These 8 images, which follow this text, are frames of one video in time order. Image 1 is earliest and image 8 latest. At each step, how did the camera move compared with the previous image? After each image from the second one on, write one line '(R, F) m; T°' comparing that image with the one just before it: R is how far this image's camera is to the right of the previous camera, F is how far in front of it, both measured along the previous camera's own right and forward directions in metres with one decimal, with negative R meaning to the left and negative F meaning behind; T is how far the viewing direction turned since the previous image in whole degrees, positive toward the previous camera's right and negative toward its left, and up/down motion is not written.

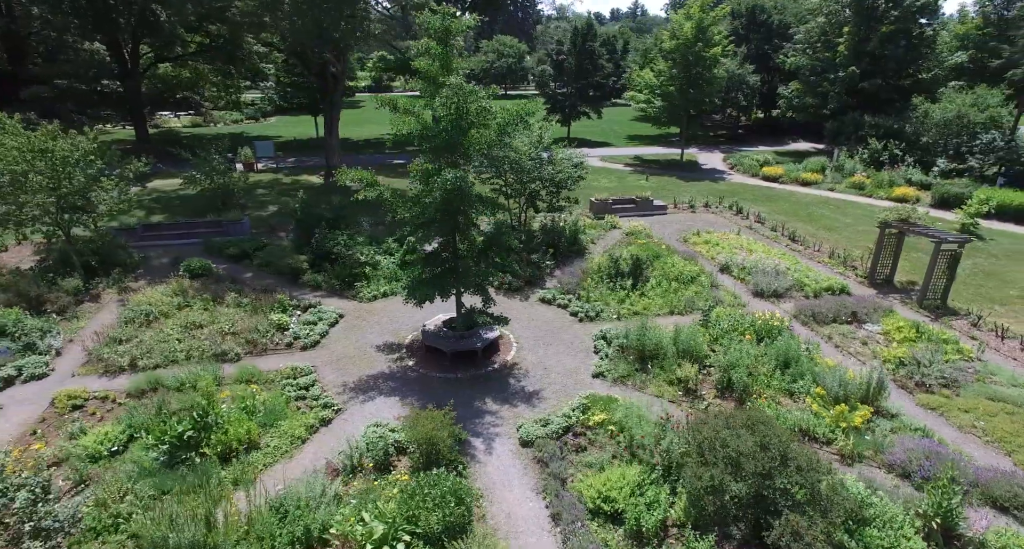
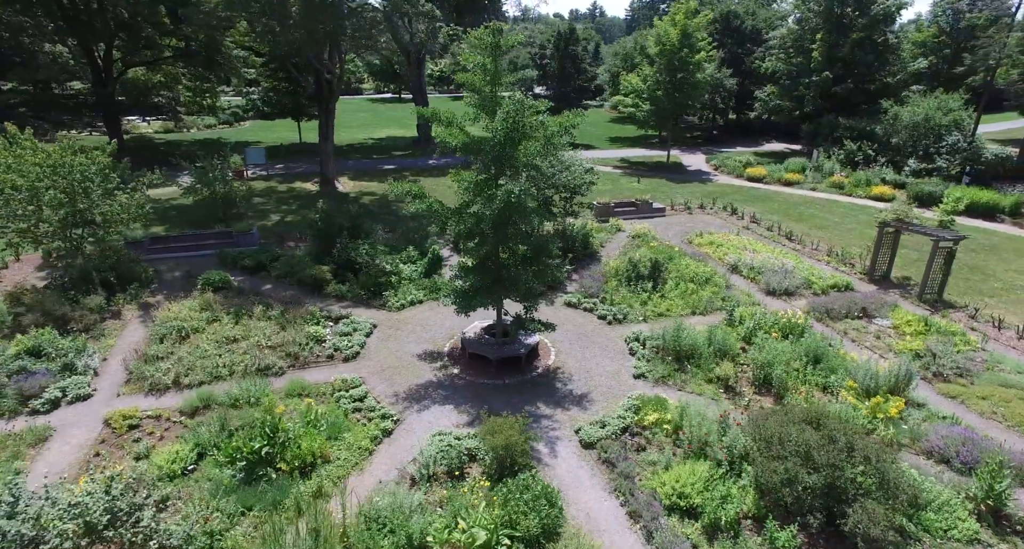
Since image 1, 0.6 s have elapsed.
(-1.5, -0.2) m; +4°
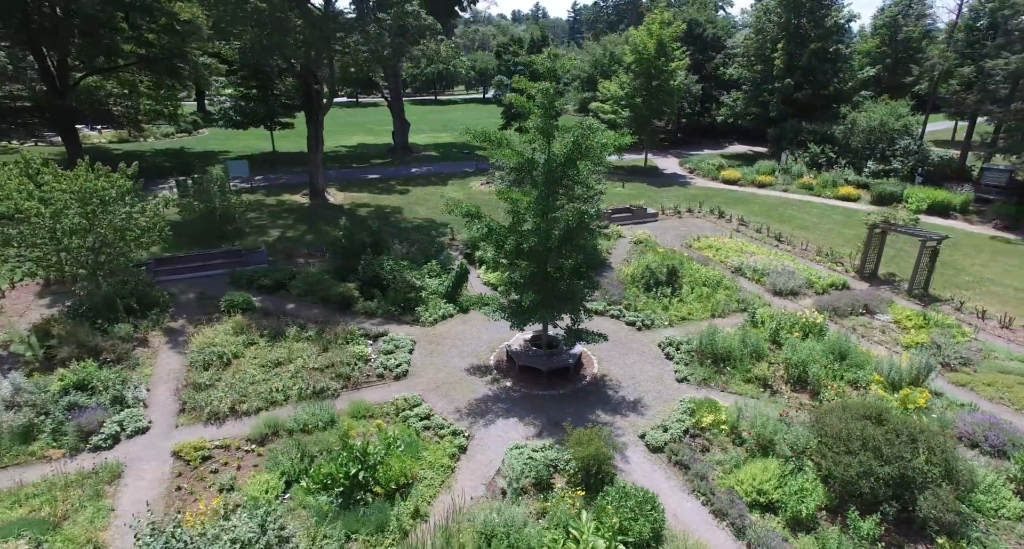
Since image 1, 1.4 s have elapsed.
(-1.9, -0.3) m; +5°
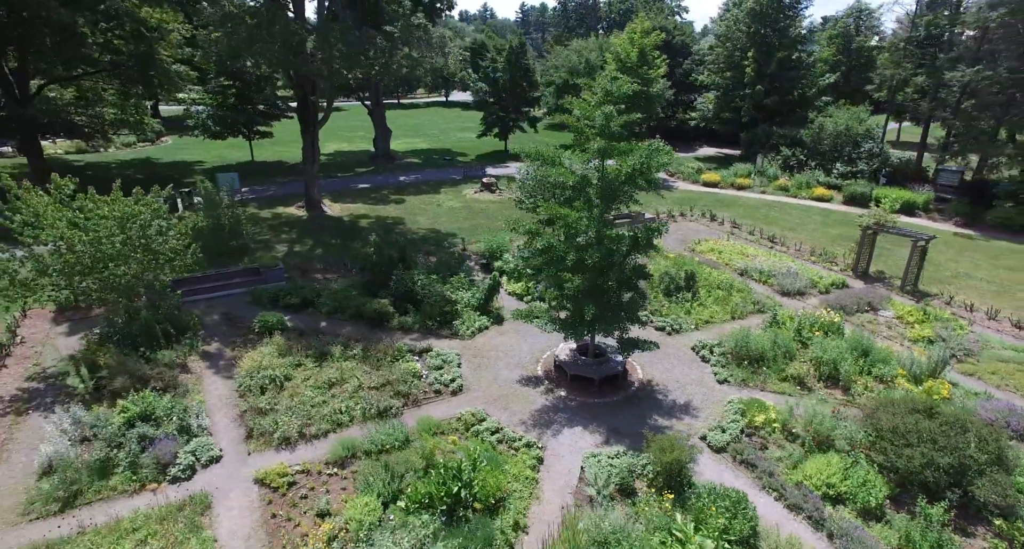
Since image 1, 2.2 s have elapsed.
(-2.0, -0.3) m; +5°
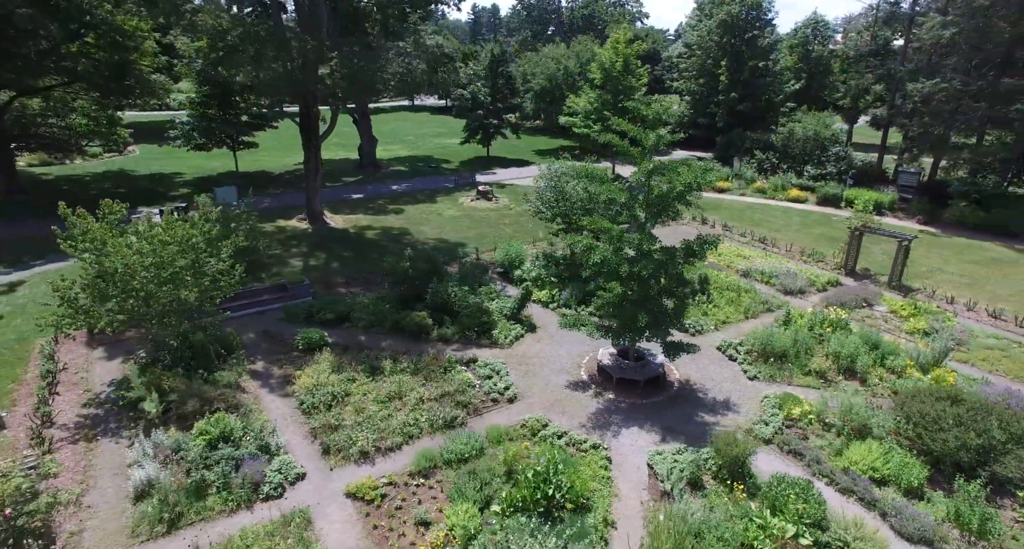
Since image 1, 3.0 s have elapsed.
(-2.0, -0.5) m; +5°
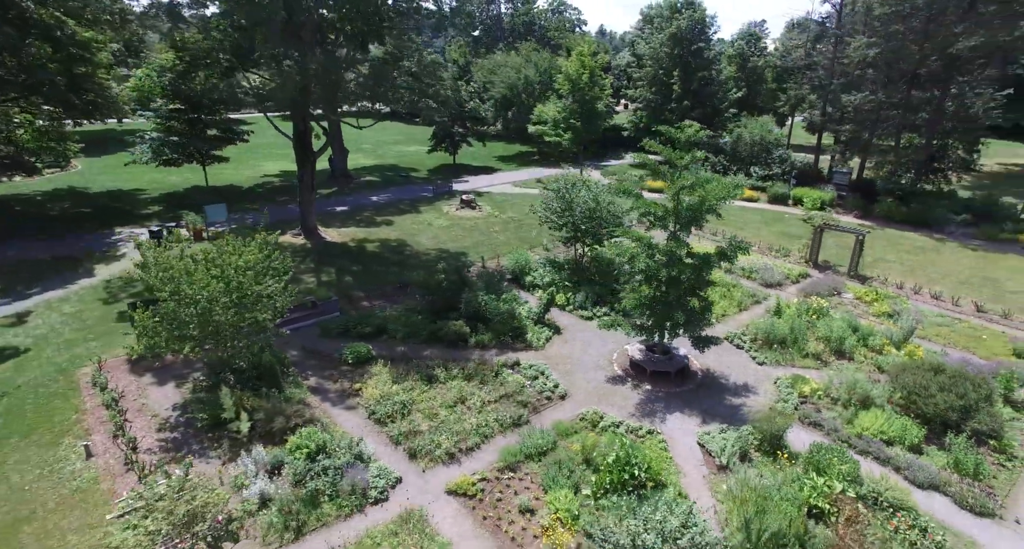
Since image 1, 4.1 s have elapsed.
(-2.6, -1.0) m; +7°
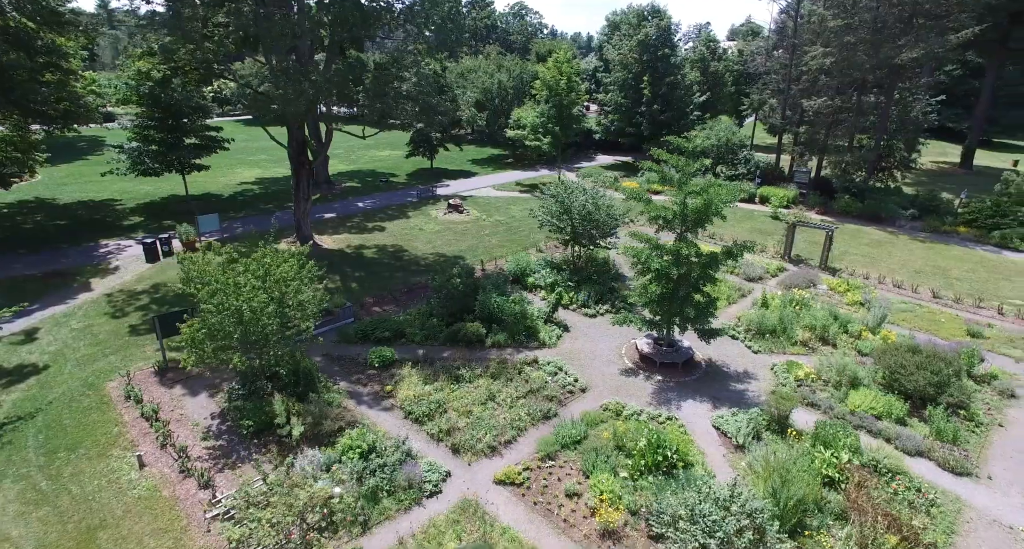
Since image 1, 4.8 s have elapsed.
(-1.6, -0.7) m; +4°
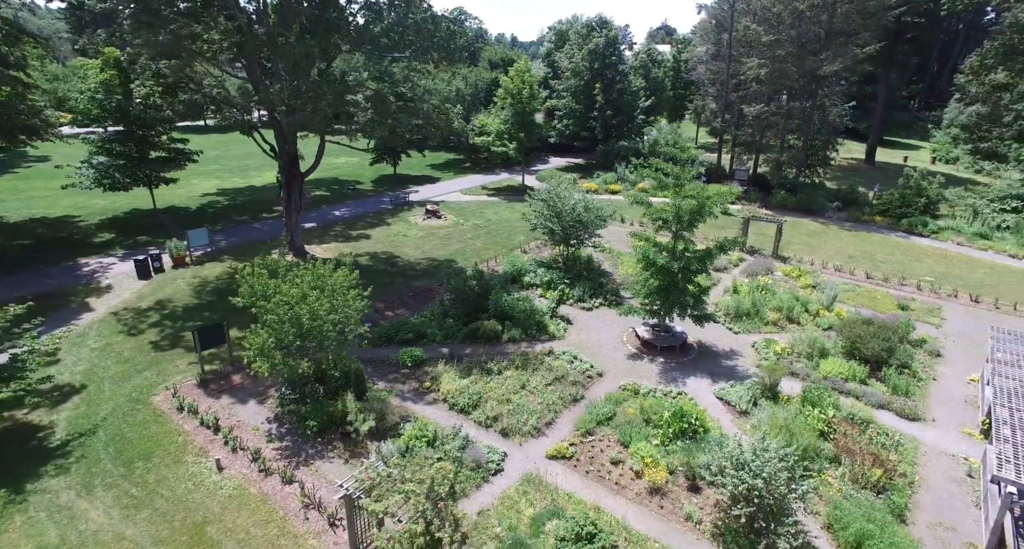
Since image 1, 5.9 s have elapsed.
(-2.4, -1.3) m; +7°
